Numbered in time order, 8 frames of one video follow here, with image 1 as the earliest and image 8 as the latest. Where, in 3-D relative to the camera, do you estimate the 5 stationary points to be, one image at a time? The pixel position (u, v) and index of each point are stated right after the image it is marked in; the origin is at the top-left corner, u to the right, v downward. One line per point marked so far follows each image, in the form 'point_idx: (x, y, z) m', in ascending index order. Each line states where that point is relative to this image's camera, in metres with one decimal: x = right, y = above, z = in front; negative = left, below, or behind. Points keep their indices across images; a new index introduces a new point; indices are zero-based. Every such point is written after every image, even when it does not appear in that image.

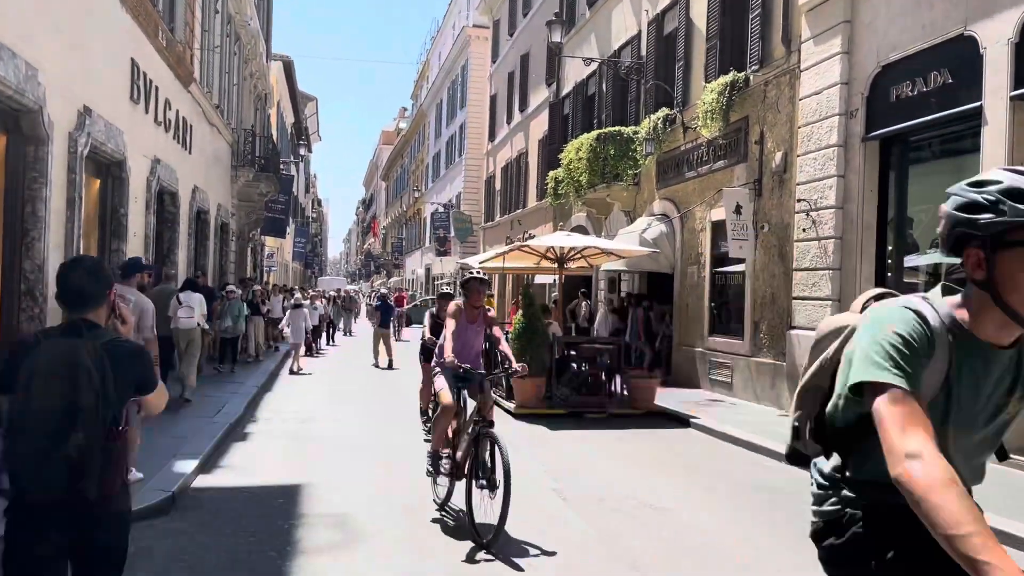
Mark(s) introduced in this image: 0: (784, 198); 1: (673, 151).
0: (+4.0, +1.3, +12.3) m
1: (+3.2, +2.7, +16.1) m
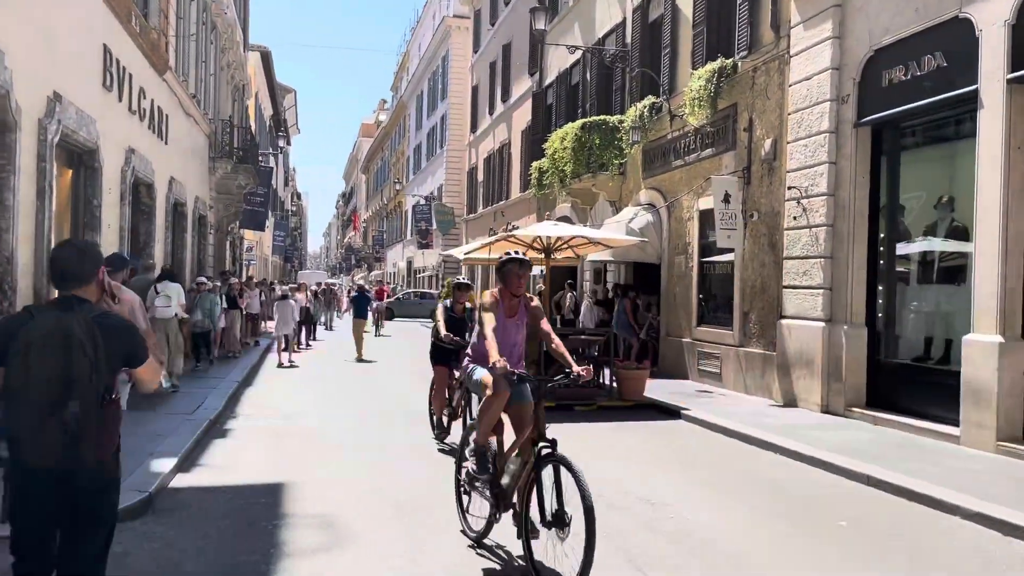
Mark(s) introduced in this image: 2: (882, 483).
0: (+3.8, +1.5, +12.1) m
1: (+2.9, +2.9, +15.9) m
2: (+3.2, -1.7, +7.1) m
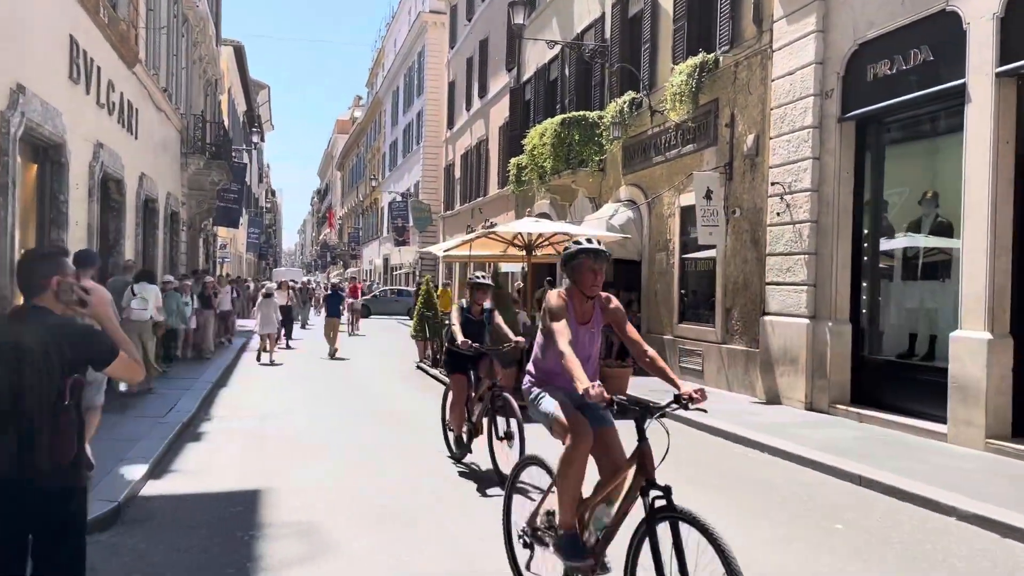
0: (+3.5, +1.6, +12.0) m
1: (+2.5, +2.9, +15.8) m
2: (+3.1, -1.7, +7.0) m
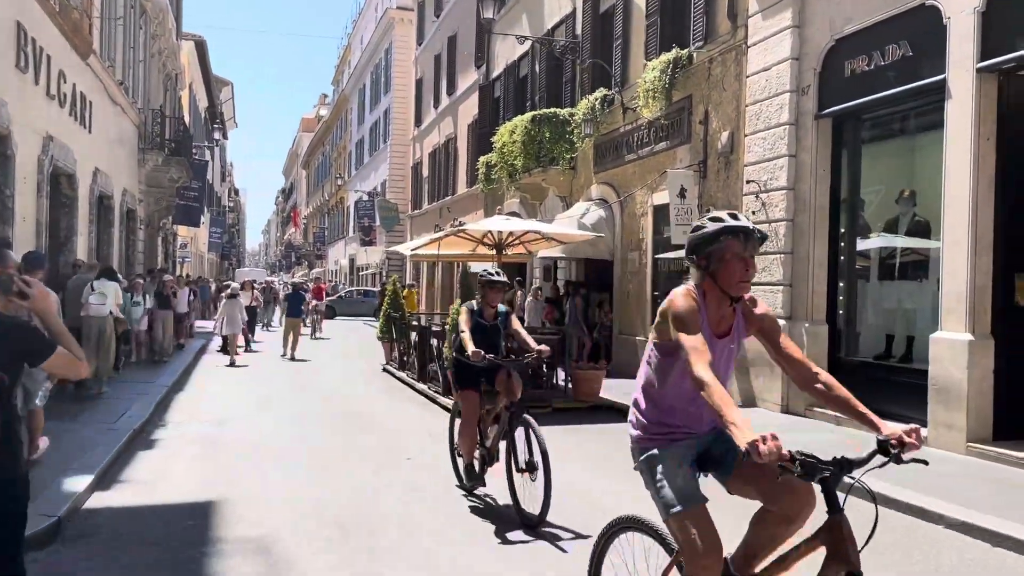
0: (+3.1, +1.5, +11.8) m
1: (+1.9, +2.9, +15.5) m
2: (+2.8, -1.7, +6.8) m
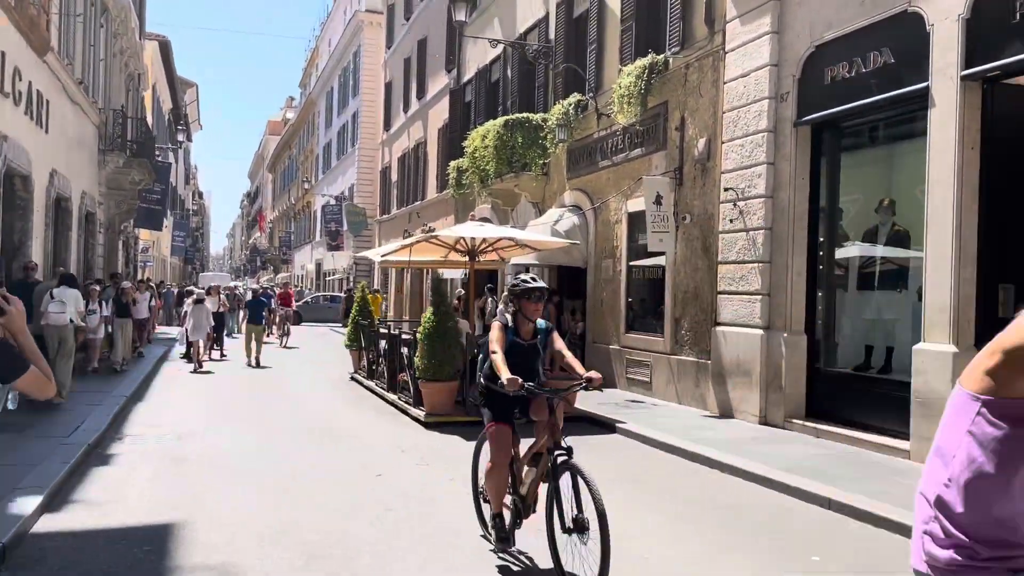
0: (+2.7, +1.4, +11.7) m
1: (+1.4, +2.8, +15.3) m
2: (+2.7, -1.7, +6.6) m
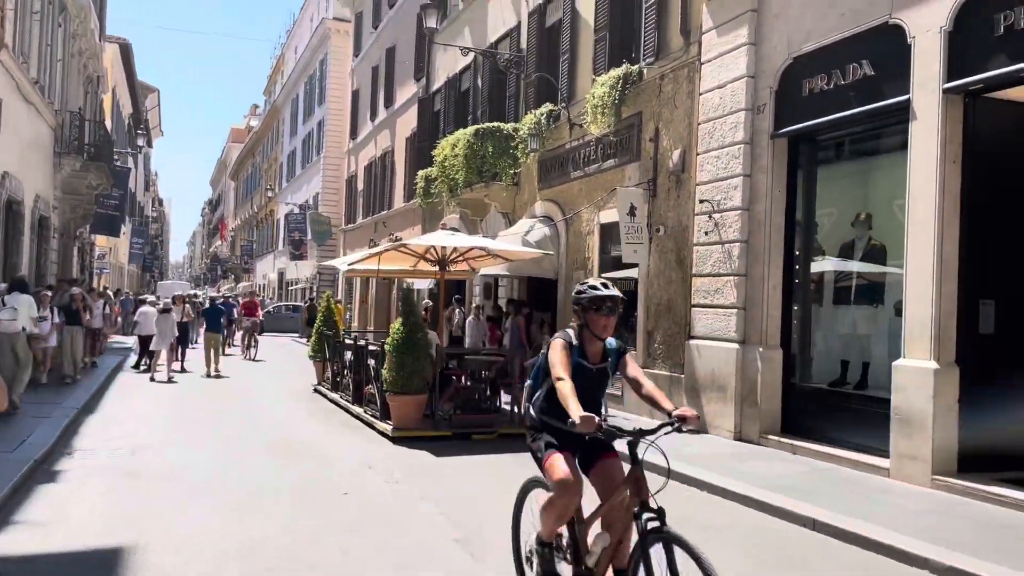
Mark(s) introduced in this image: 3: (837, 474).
0: (+2.4, +1.2, +11.5) m
1: (+0.9, +2.6, +15.2) m
2: (+2.4, -1.8, +6.4) m
3: (+3.2, -1.8, +8.2) m
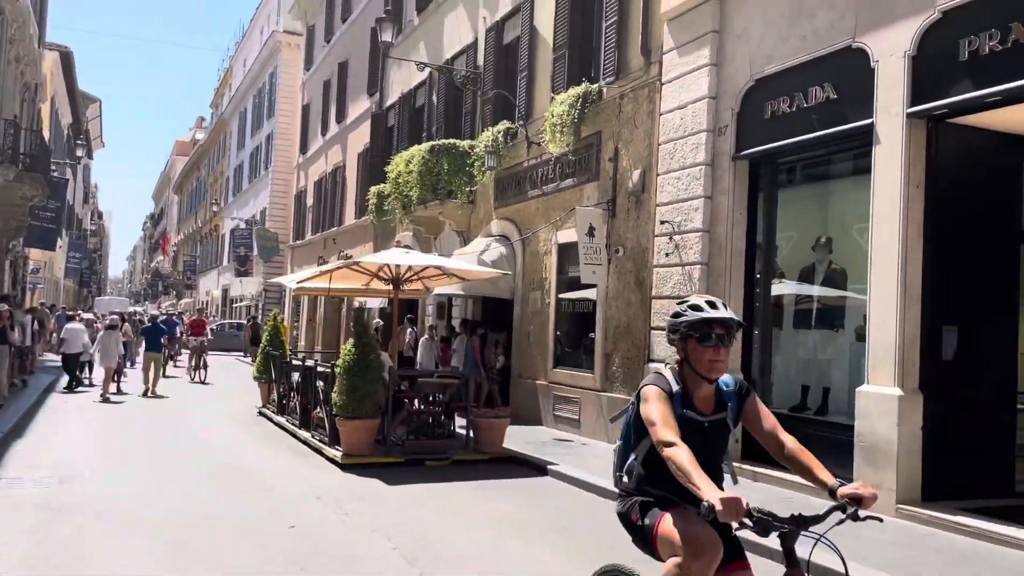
0: (+1.8, +0.9, +11.4) m
1: (+0.1, +2.2, +15.0) m
2: (+2.1, -2.0, +6.2) m
3: (+2.8, -2.1, +8.0) m
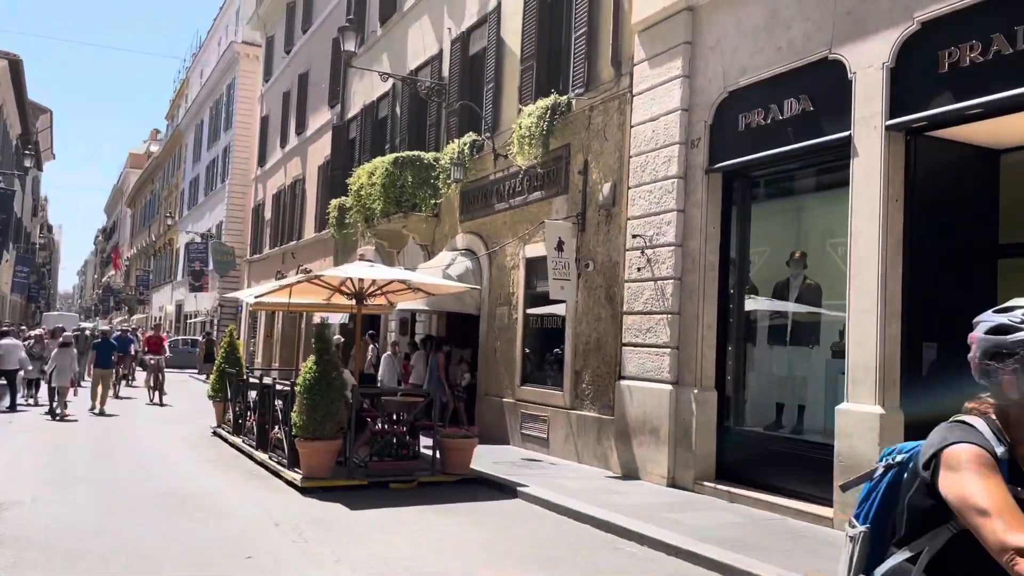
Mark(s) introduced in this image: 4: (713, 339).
0: (+1.3, +0.7, +11.1) m
1: (-0.5, +1.9, +14.7) m
2: (+2.0, -2.1, +6.0) m
3: (+2.5, -2.2, +7.8) m
4: (+2.4, -0.6, +9.7) m
